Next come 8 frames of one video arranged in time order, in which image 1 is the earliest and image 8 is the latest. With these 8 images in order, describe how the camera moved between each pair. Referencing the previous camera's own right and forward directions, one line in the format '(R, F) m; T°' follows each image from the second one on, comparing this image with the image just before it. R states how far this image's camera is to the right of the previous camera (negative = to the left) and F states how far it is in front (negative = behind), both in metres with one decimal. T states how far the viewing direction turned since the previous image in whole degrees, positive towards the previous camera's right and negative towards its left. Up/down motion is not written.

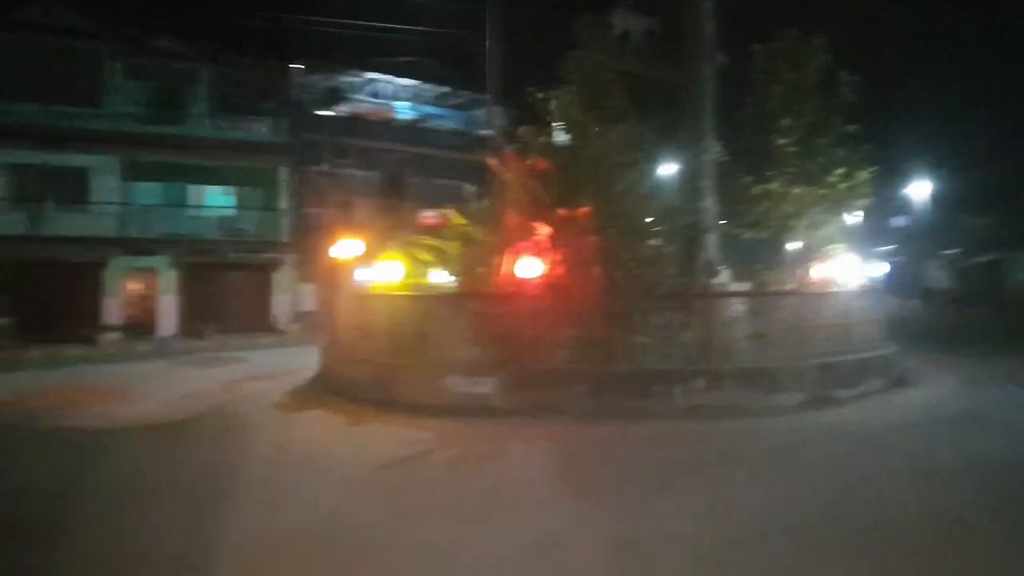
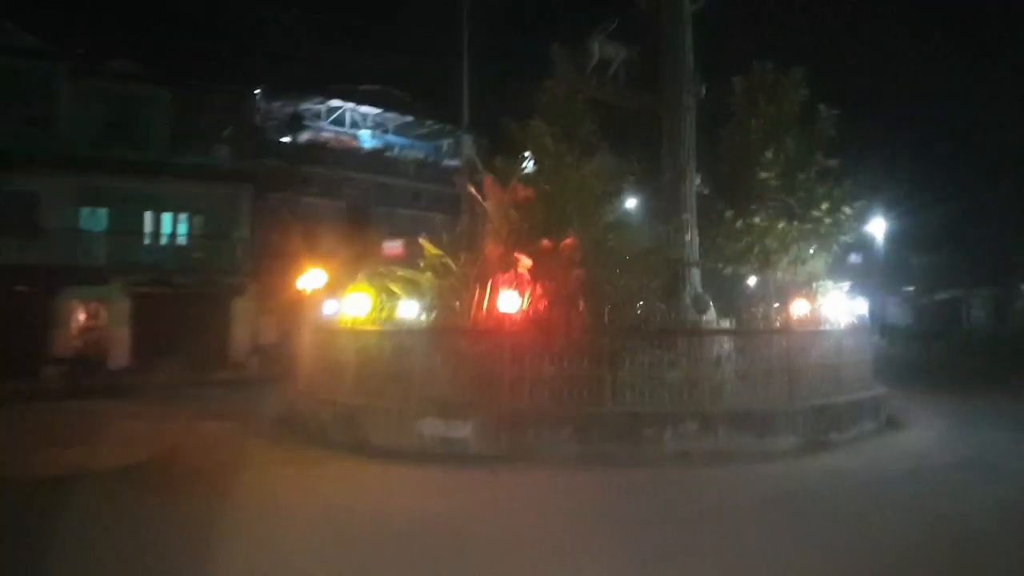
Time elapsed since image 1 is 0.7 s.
(-0.2, +0.6) m; +3°
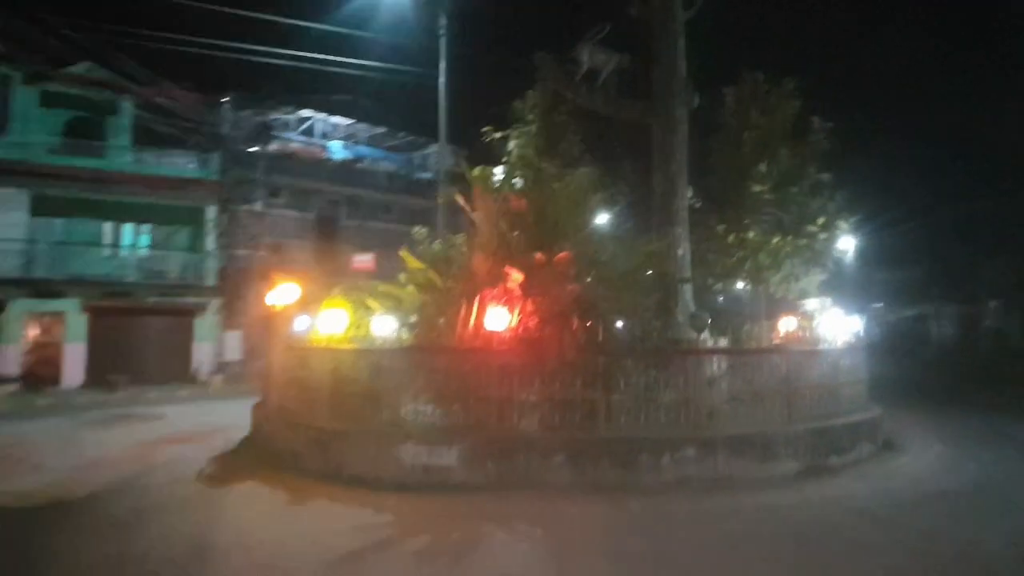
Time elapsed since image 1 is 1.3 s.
(-0.3, +0.6) m; +2°
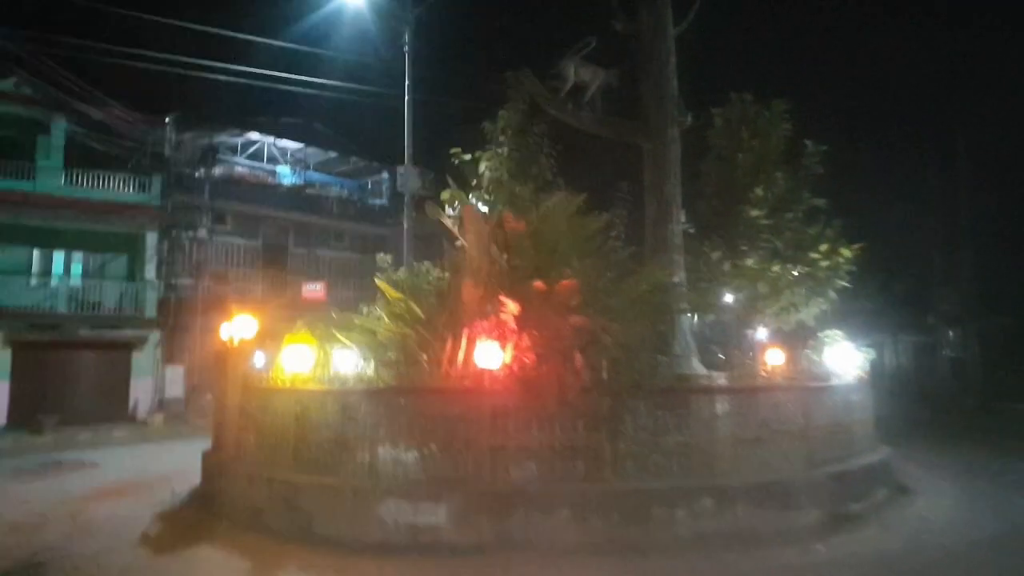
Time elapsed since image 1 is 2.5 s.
(-0.5, +1.0) m; +4°
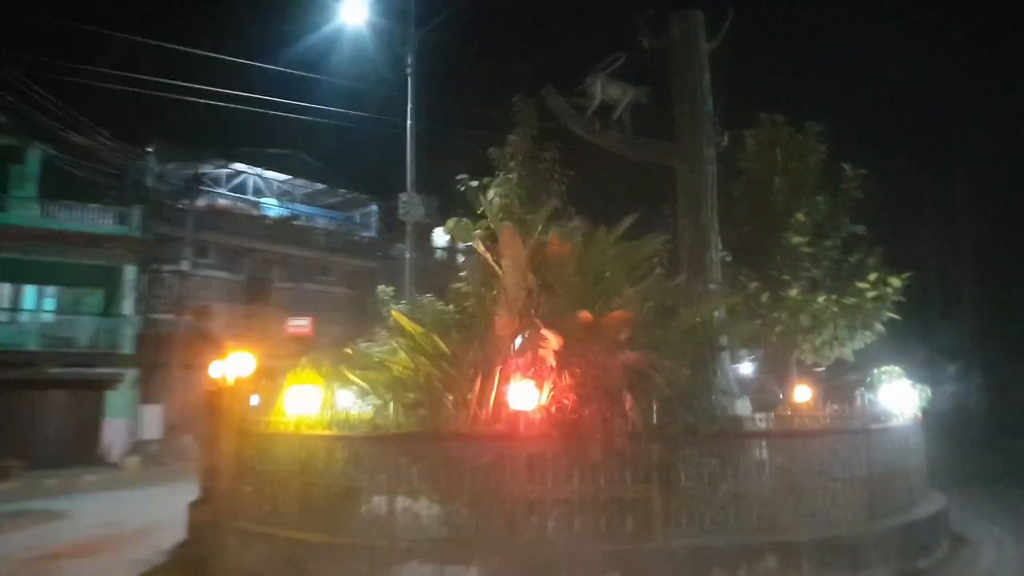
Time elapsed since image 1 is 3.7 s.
(-0.6, +0.9) m; +2°
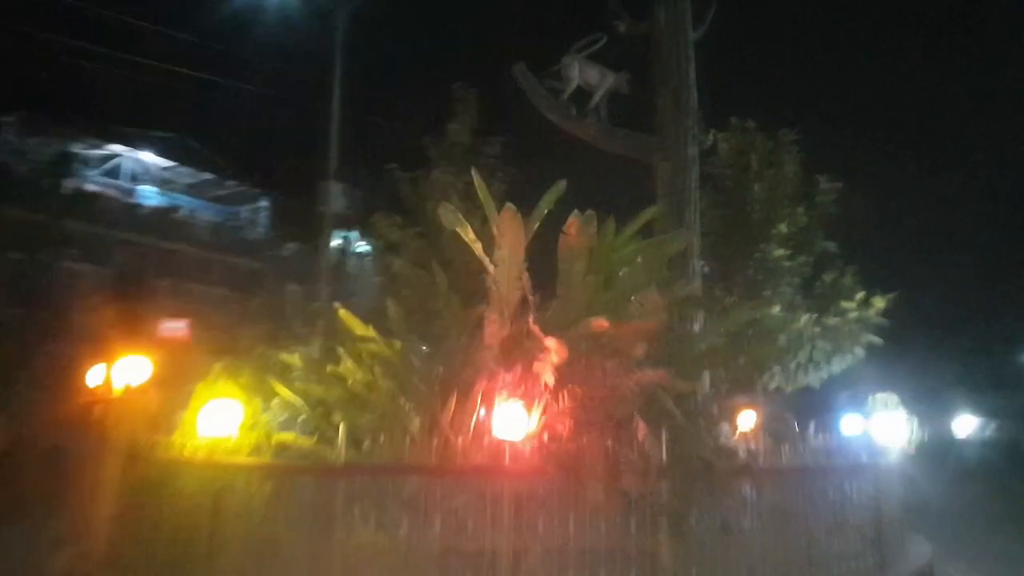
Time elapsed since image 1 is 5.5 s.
(-0.9, +1.5) m; +9°
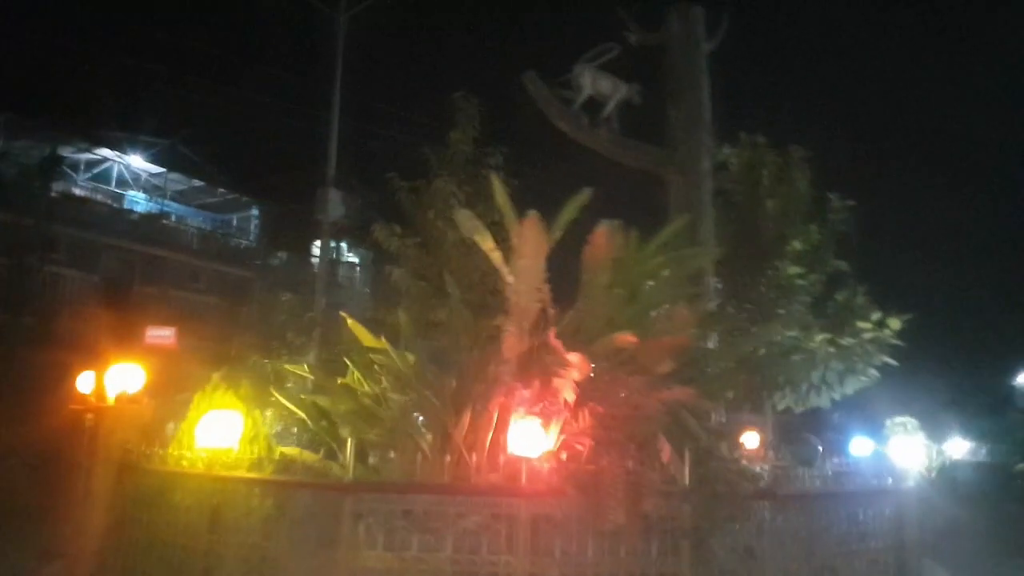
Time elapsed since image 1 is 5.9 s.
(-0.3, +0.3) m; +1°
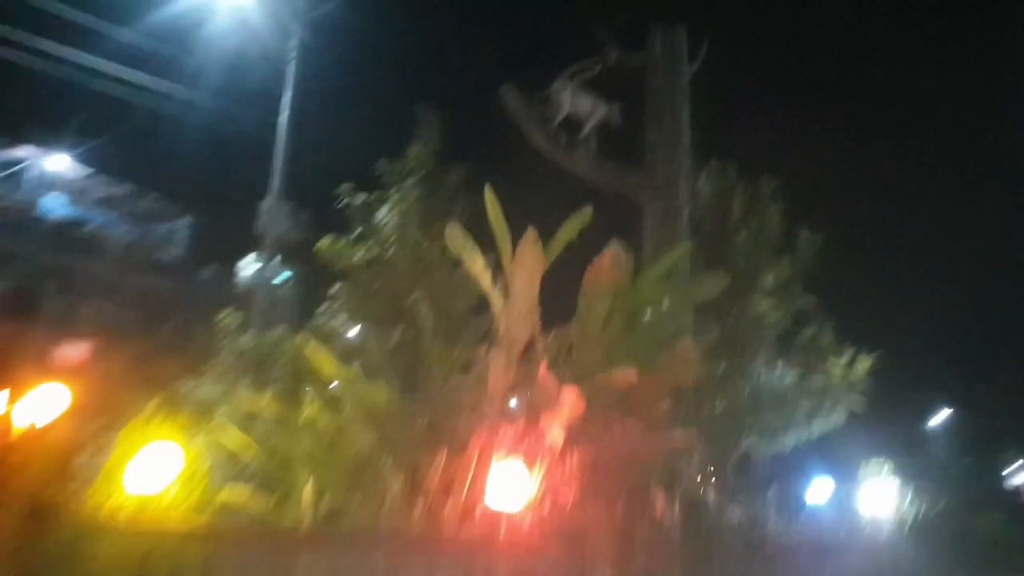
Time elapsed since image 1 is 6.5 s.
(-0.4, +0.6) m; +5°
